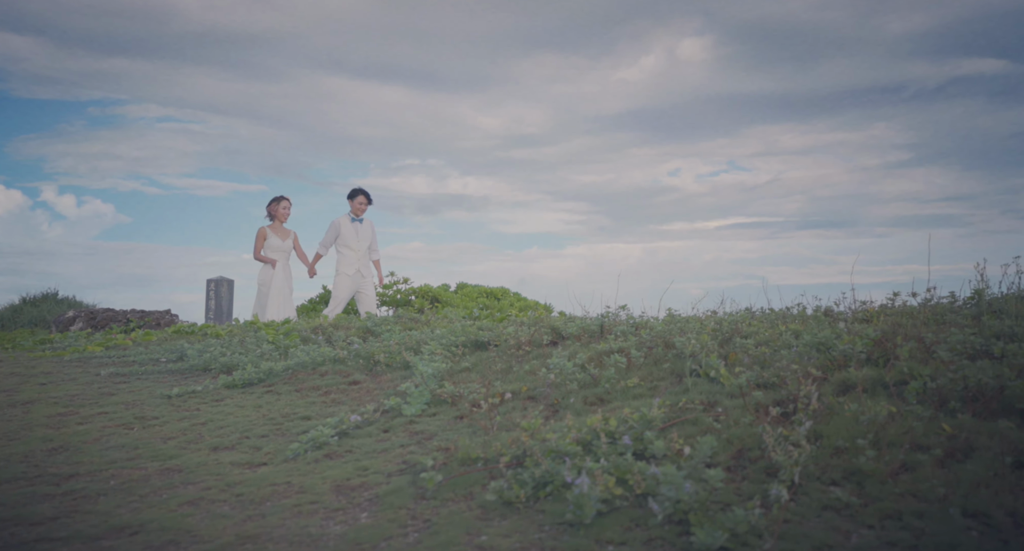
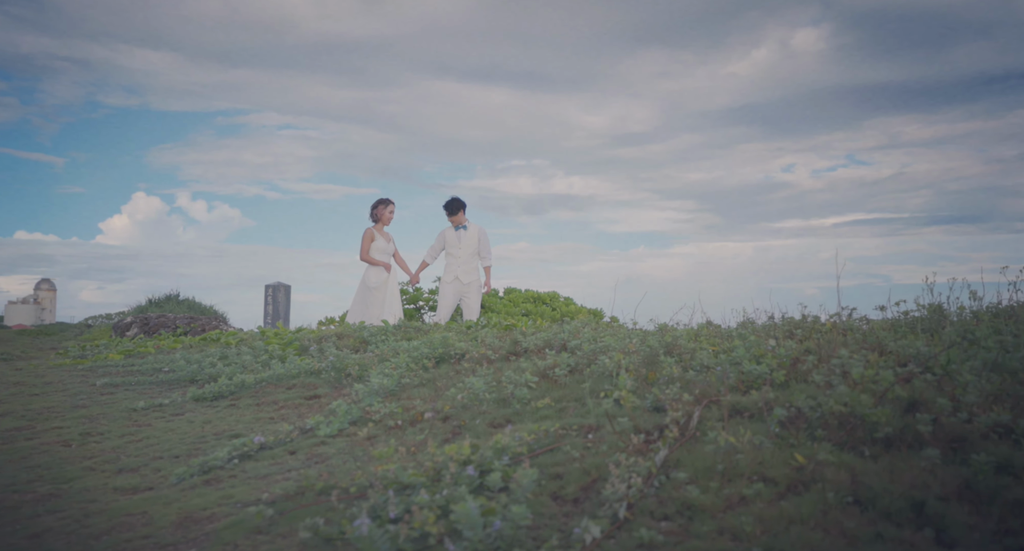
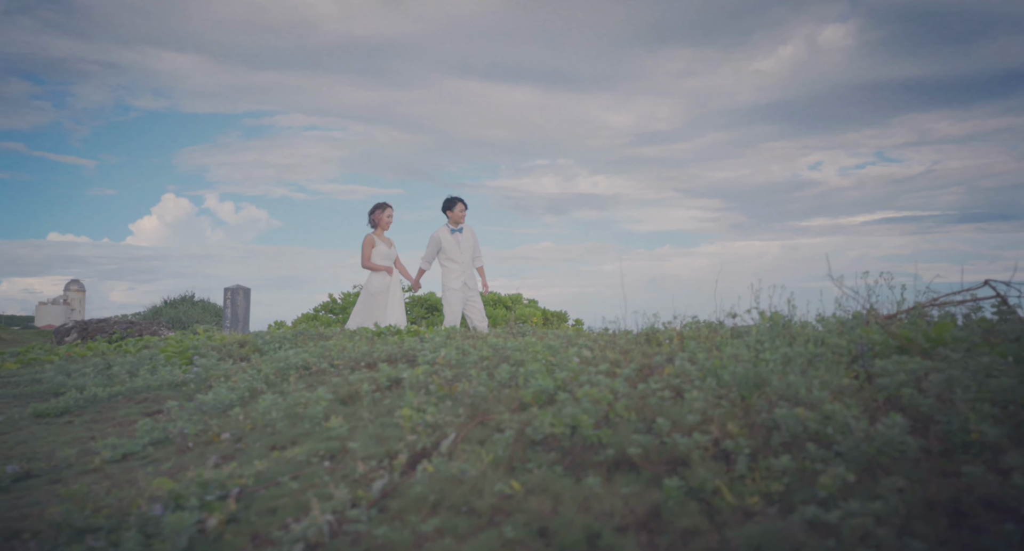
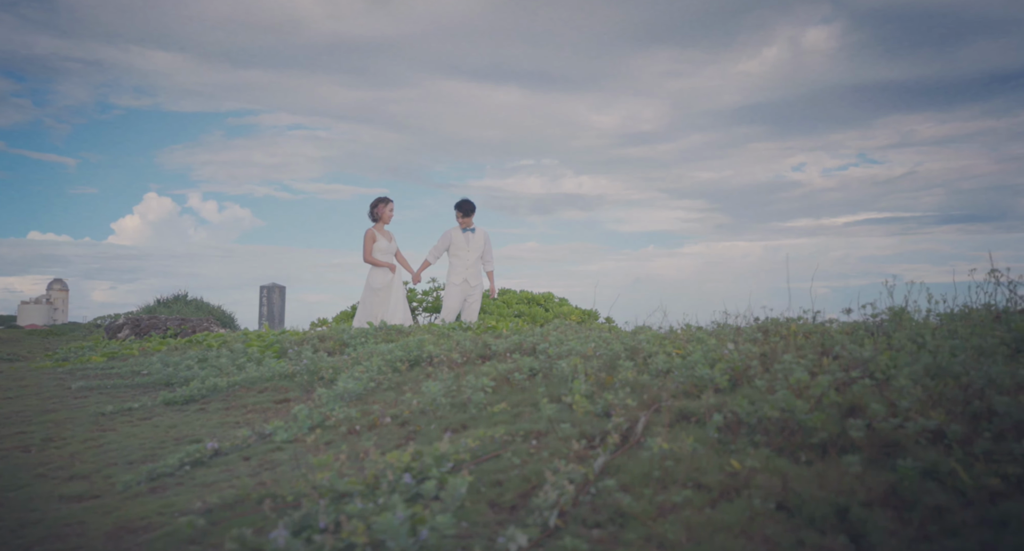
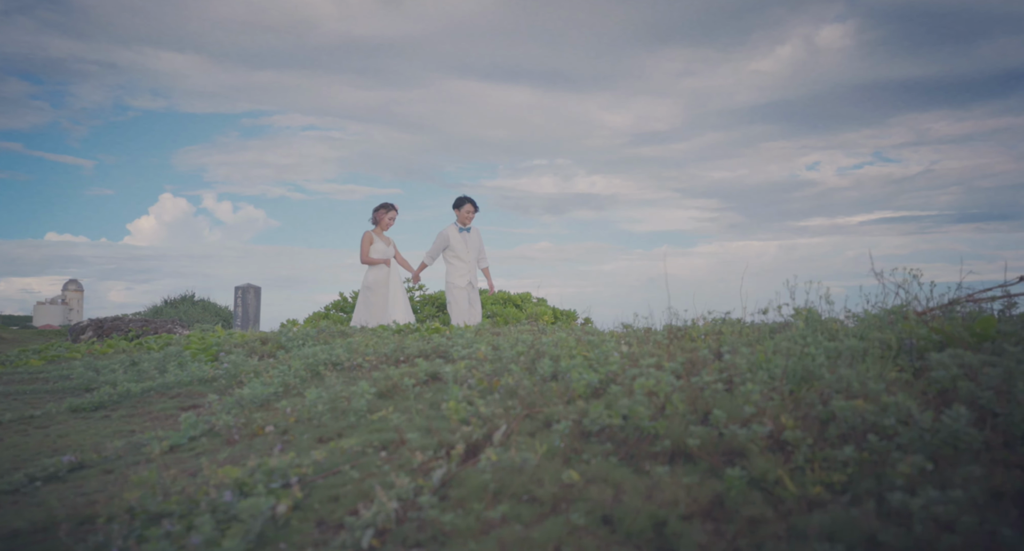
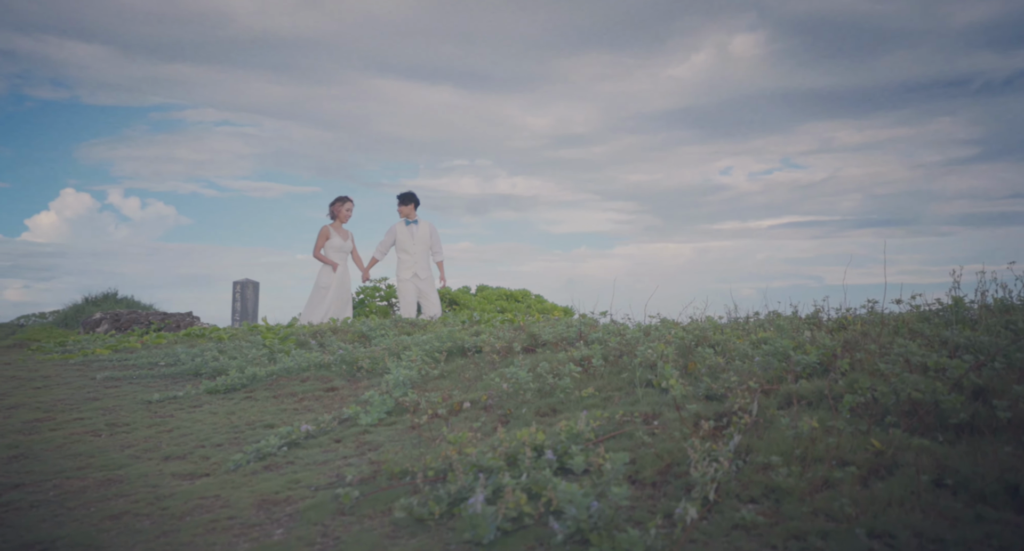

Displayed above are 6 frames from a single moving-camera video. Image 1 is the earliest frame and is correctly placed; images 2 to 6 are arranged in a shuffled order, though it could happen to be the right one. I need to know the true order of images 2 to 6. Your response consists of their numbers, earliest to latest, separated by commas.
6, 2, 4, 5, 3
